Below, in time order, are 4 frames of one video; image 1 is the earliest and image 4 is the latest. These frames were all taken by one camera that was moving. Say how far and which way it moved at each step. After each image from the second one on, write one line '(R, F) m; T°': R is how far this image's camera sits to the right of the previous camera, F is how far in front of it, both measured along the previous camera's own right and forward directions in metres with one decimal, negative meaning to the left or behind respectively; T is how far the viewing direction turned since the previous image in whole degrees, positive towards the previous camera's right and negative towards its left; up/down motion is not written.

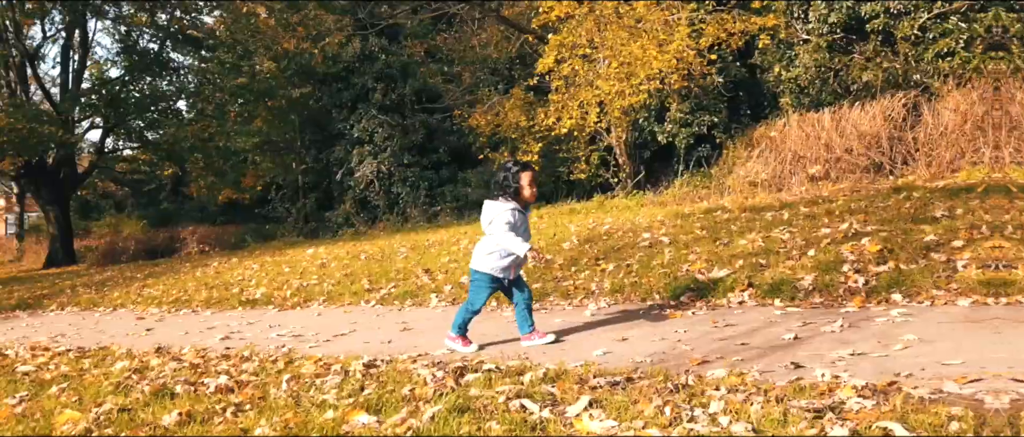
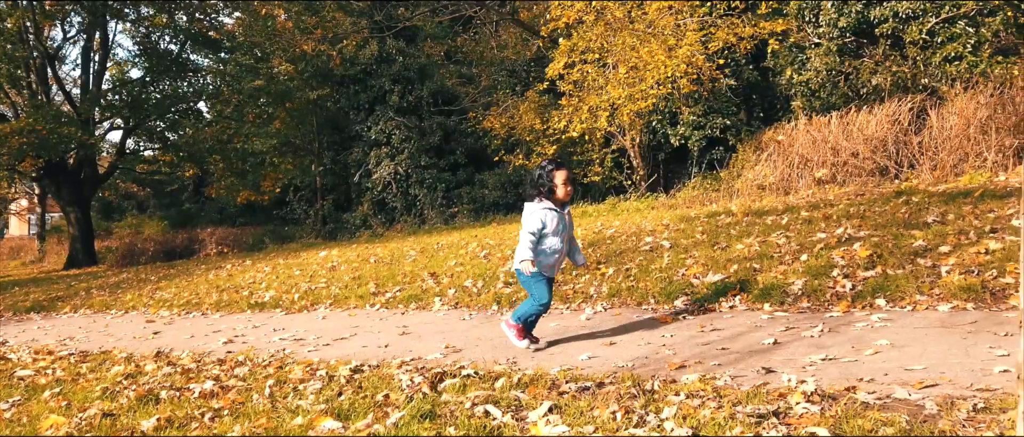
(+0.2, -0.1) m; -1°
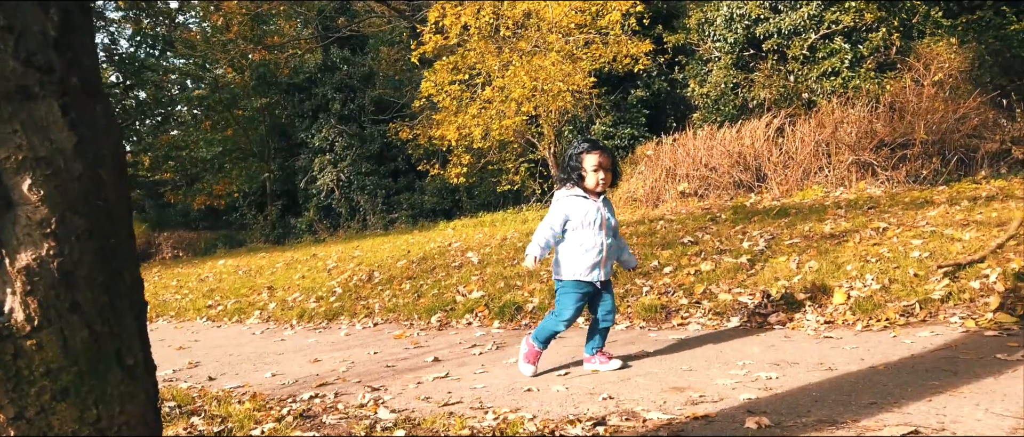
(+1.6, -0.4) m; 0°
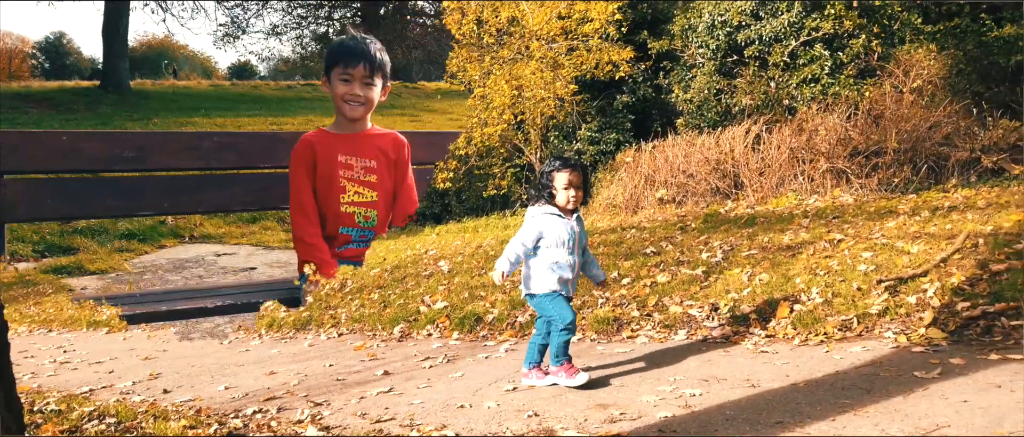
(+0.3, -0.1) m; 0°
